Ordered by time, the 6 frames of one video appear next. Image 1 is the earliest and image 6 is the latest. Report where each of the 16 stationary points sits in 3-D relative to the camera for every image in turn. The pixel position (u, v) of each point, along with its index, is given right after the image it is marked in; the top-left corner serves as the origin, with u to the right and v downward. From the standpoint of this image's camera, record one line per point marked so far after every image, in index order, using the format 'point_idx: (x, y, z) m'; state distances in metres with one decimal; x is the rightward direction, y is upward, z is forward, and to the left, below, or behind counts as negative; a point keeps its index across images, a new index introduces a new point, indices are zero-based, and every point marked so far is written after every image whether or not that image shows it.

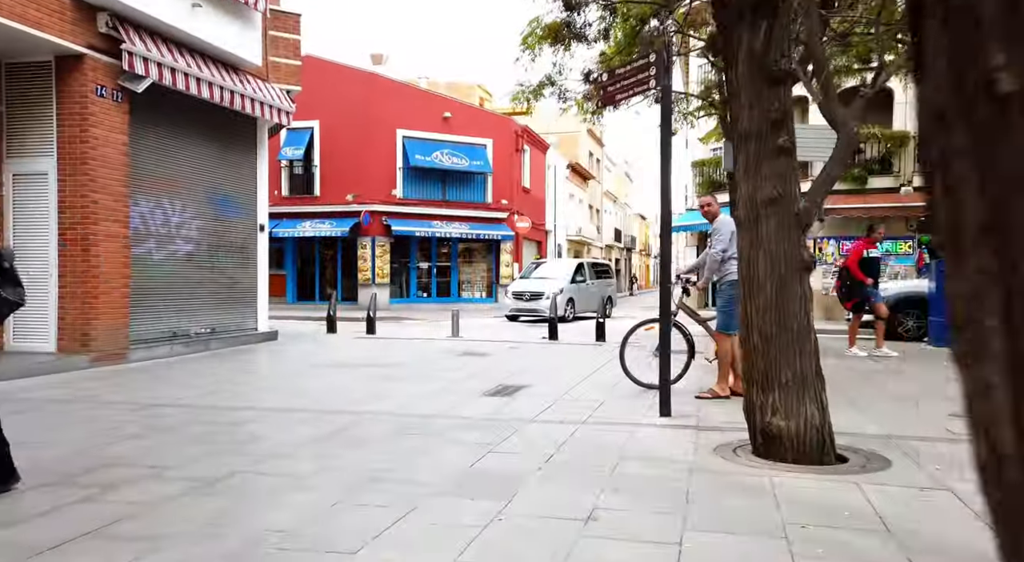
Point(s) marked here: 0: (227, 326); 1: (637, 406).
0: (-5.0, -0.8, +12.3) m
1: (+1.2, -1.2, +6.7) m
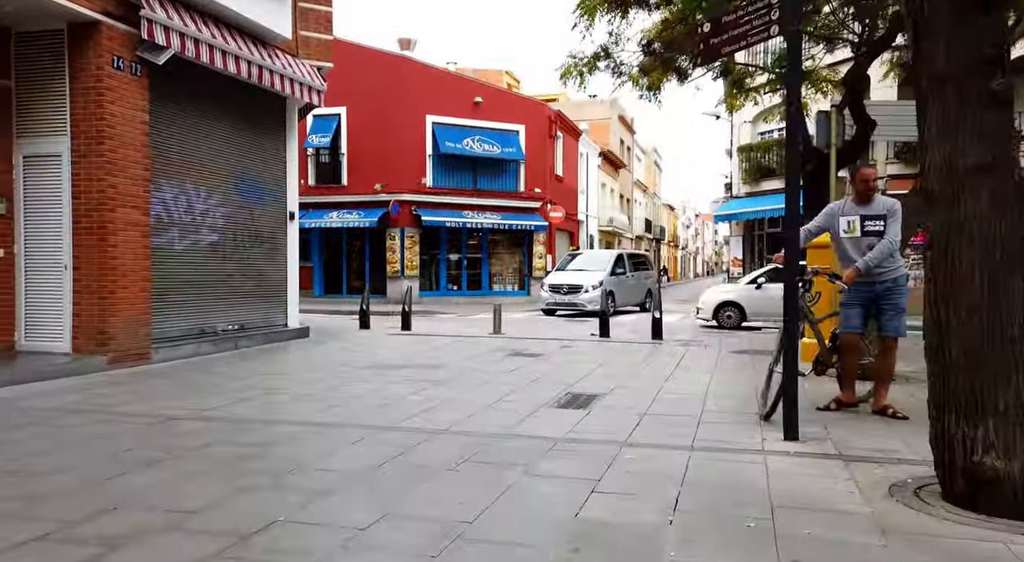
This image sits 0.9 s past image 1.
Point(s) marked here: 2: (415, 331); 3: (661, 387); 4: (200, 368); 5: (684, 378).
0: (-4.2, -0.7, +11.4) m
1: (+1.9, -1.1, +5.6) m
2: (-1.9, -1.0, +14.2) m
3: (+1.6, -1.1, +7.4) m
4: (-4.0, -1.1, +8.9) m
5: (+2.0, -1.1, +8.1) m
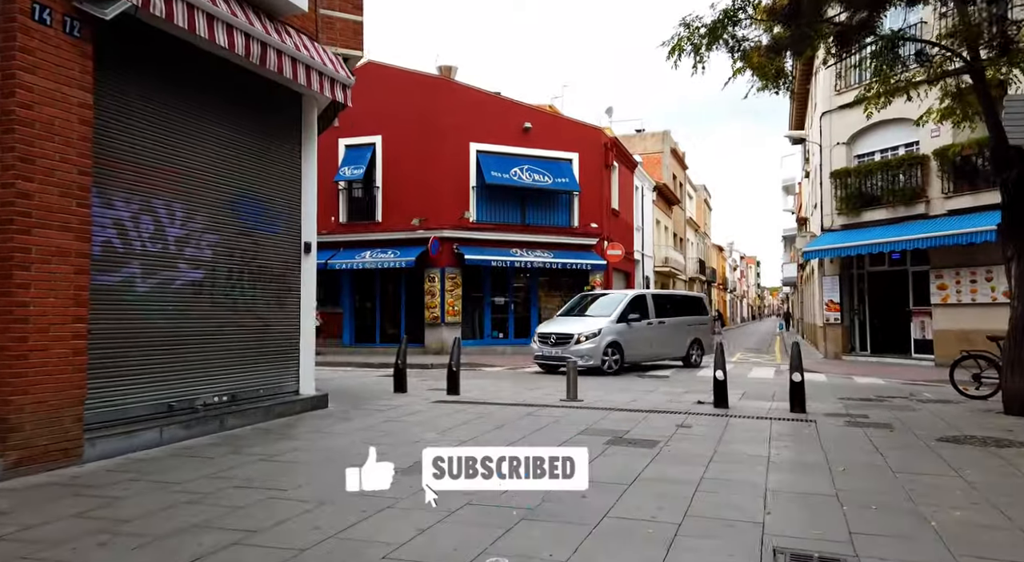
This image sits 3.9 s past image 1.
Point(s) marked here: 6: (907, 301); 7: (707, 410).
0: (-3.1, -1.3, +8.4) m
1: (+2.7, -1.4, +2.3) m
2: (-0.7, -1.8, +11.0) m
3: (+2.5, -1.5, +4.1) m
4: (-3.0, -1.6, +5.8) m
5: (+2.9, -1.5, +4.7) m
6: (+11.1, -0.6, +19.4) m
7: (+2.7, -1.8, +9.5) m
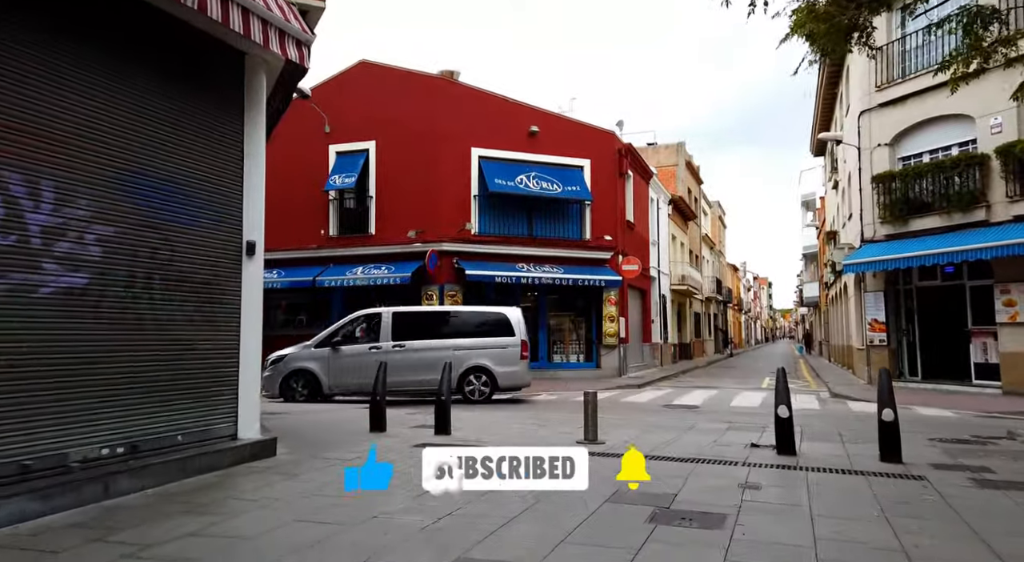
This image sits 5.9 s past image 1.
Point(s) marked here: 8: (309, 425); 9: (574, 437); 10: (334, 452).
0: (-3.1, -1.4, +6.2) m
1: (+2.6, -1.3, +0.1) m
2: (-0.7, -2.0, +8.8) m
3: (+2.4, -1.4, +1.9) m
4: (-3.0, -1.6, +3.7) m
5: (+2.9, -1.5, +2.5) m
6: (+11.2, -1.0, +17.2) m
7: (+2.7, -1.9, +7.3) m
8: (-2.8, -2.0, +9.6) m
9: (+0.8, -2.0, +8.9) m
10: (-2.0, -1.9, +7.6) m
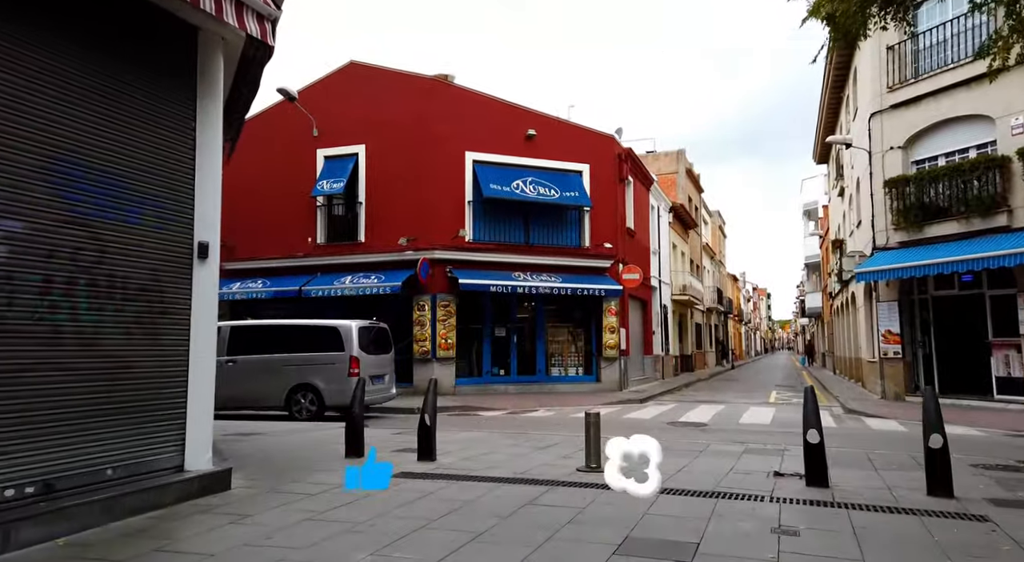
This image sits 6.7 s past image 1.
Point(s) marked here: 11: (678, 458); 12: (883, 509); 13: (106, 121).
0: (-3.2, -1.5, +5.3) m
1: (+2.6, -1.2, -0.8) m
2: (-0.7, -2.1, +7.9) m
3: (+2.4, -1.4, +1.0) m
4: (-3.1, -1.6, +2.7) m
5: (+2.8, -1.5, +1.6) m
6: (+11.1, -1.2, +16.3) m
7: (+2.6, -1.9, +6.3) m
8: (-2.9, -2.1, +8.6) m
9: (+0.7, -2.1, +8.0) m
10: (-2.0, -1.9, +6.7) m
11: (+2.0, -2.1, +8.4) m
12: (+3.0, -1.8, +5.6) m
13: (-3.3, +1.3, +5.2) m
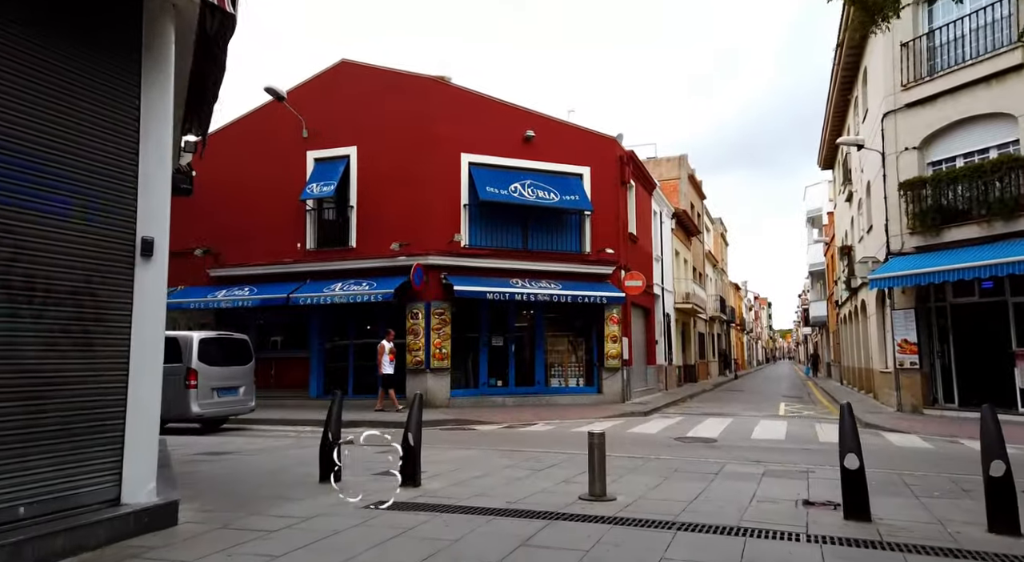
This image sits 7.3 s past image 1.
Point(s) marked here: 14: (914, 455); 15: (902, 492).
0: (-3.2, -1.5, +4.4) m
1: (+2.5, -1.1, -1.7) m
2: (-0.8, -2.1, +7.0) m
3: (+2.3, -1.3, +0.1) m
4: (-3.1, -1.5, +1.8) m
5: (+2.8, -1.4, +0.7) m
6: (+11.1, -1.3, +15.4) m
7: (+2.6, -1.9, +5.5) m
8: (-2.9, -2.1, +7.7) m
9: (+0.6, -2.1, +7.1) m
10: (-2.1, -2.0, +5.8) m
11: (+1.9, -2.2, +7.5) m
12: (+2.9, -1.8, +4.7) m
13: (-3.4, +1.3, +4.4) m
14: (+6.2, -2.7, +10.8) m
15: (+4.0, -2.1, +7.1) m
